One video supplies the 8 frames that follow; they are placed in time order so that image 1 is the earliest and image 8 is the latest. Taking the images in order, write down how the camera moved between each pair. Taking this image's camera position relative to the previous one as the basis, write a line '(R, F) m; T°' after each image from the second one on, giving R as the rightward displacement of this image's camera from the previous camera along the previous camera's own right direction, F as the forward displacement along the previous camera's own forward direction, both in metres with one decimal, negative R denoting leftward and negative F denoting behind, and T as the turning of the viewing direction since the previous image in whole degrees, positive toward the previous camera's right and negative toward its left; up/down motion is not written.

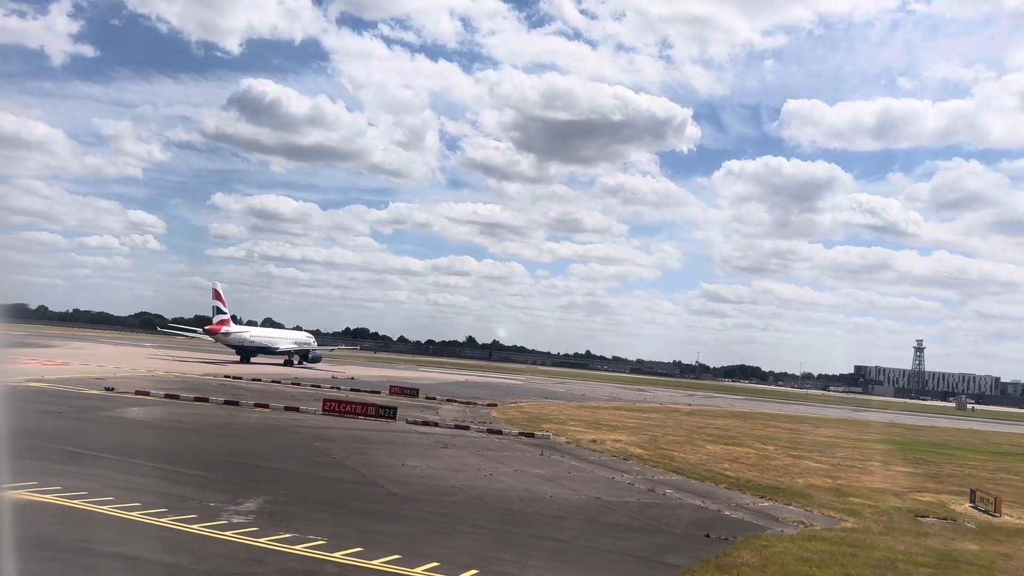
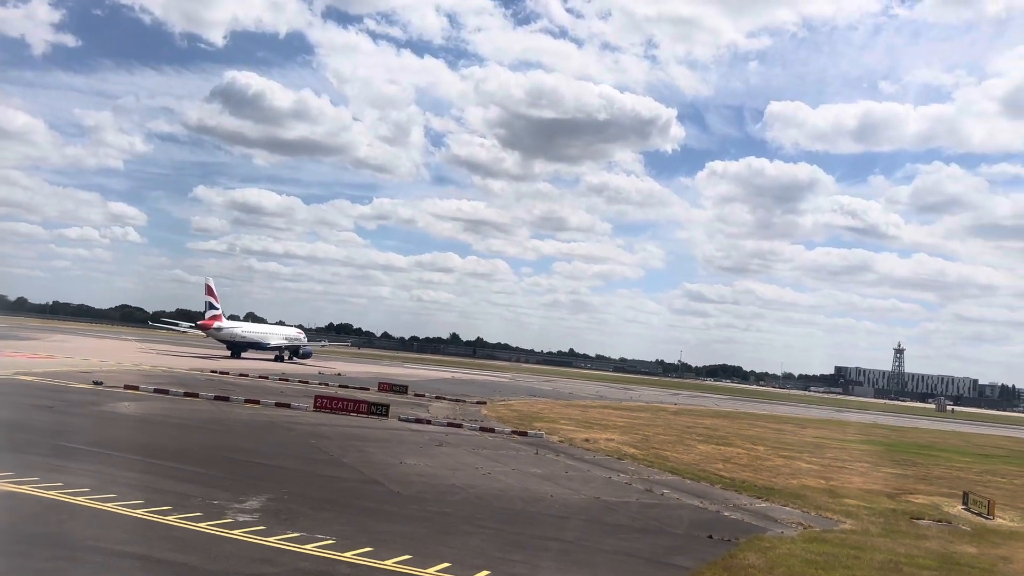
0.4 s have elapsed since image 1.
(+3.7, +0.3) m; -6°
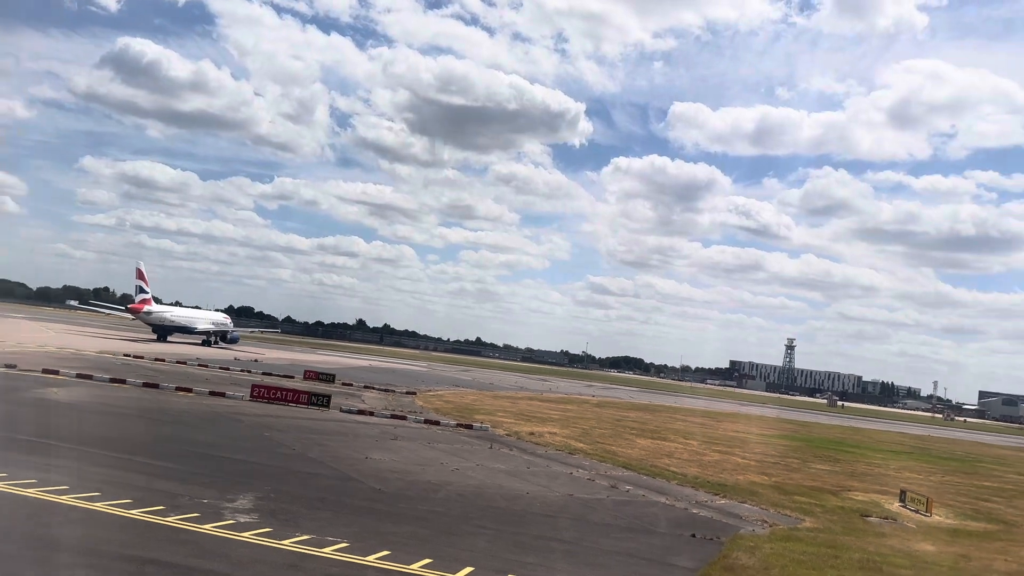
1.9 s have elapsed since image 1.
(-1.8, +0.2) m; +7°
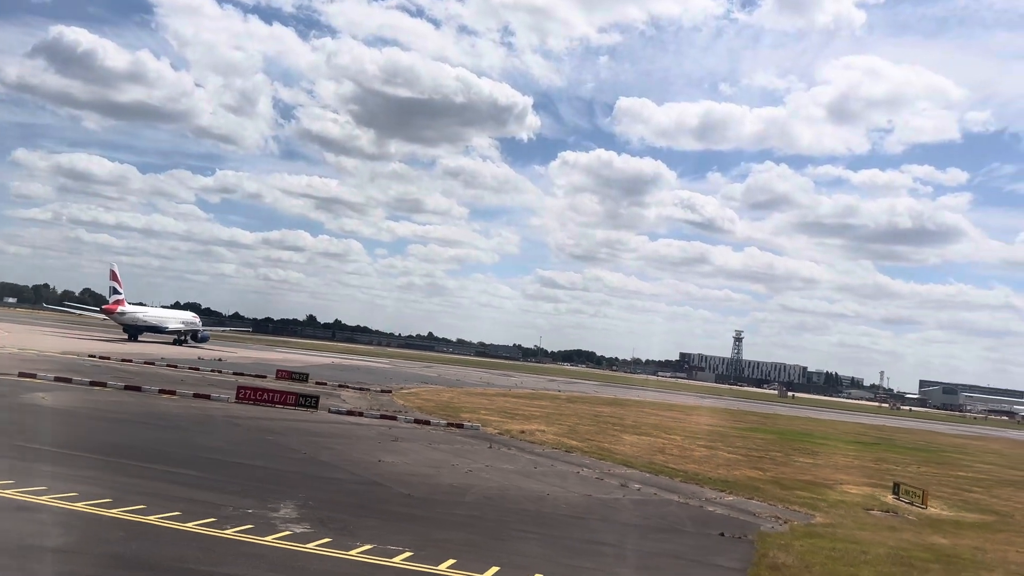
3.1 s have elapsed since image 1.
(-1.7, 0.0) m; +4°
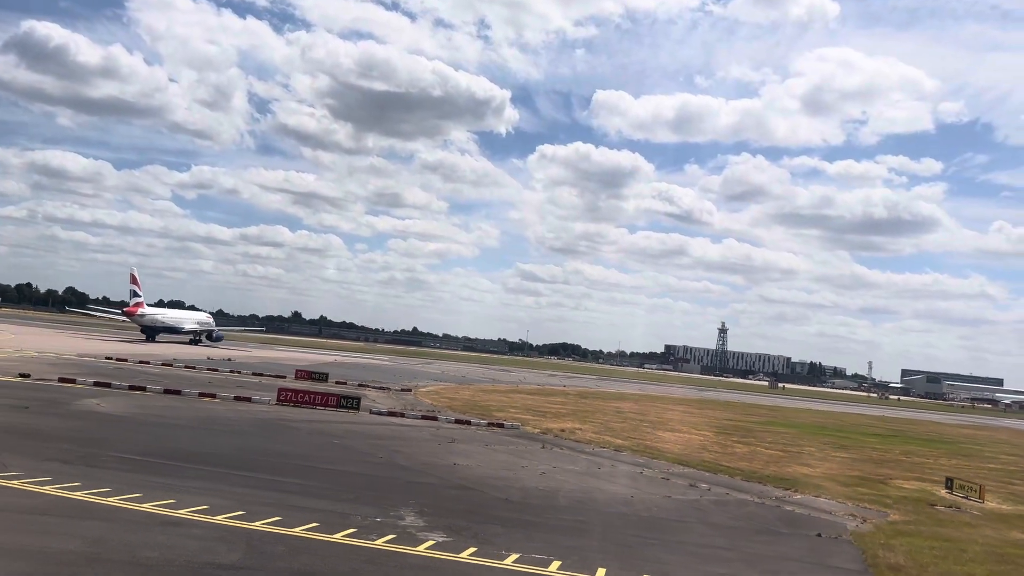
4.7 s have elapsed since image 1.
(-2.5, -0.1) m; +1°
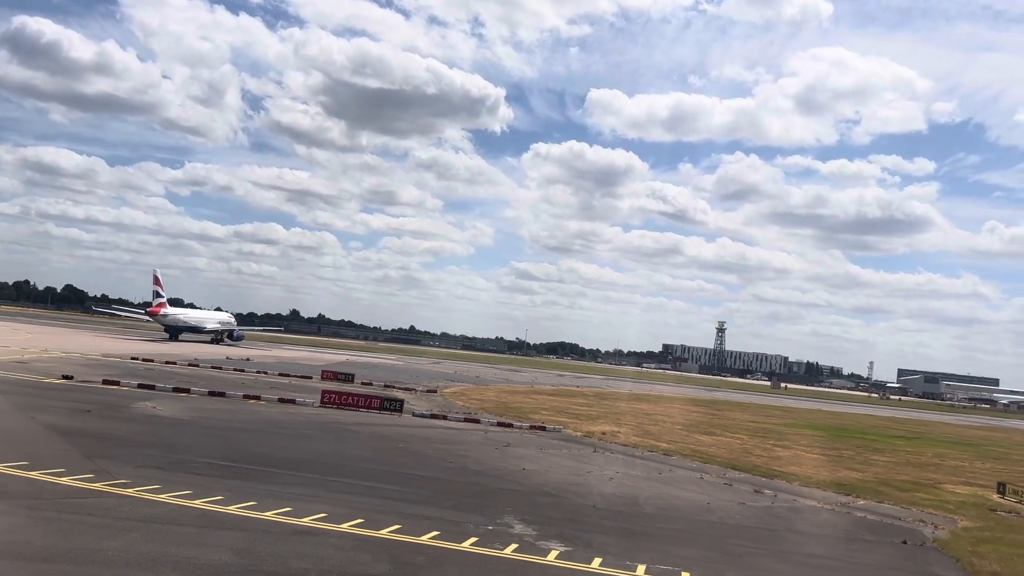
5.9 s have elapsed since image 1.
(-2.1, -0.2) m; 0°
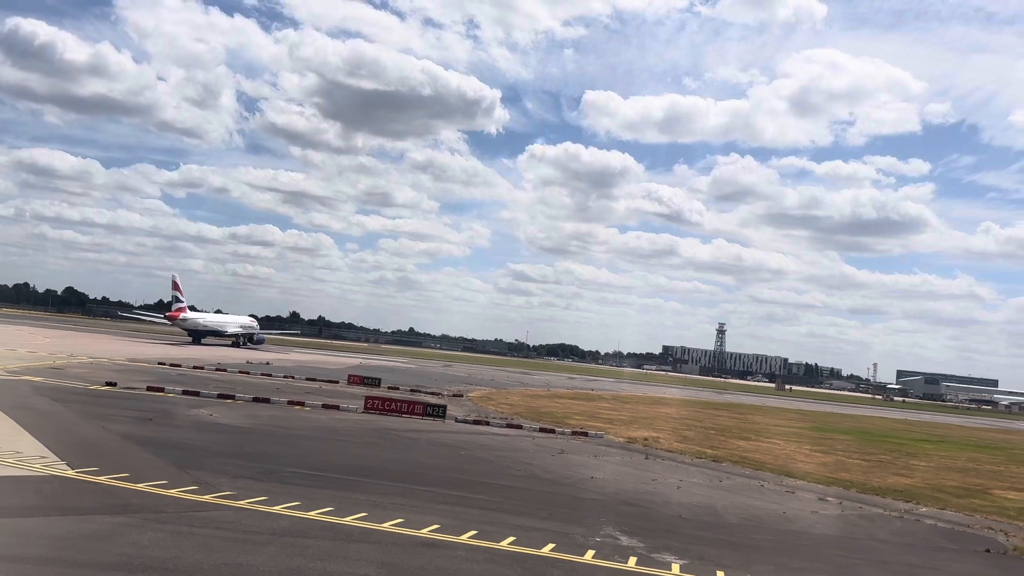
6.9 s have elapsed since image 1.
(-2.1, -0.3) m; 0°
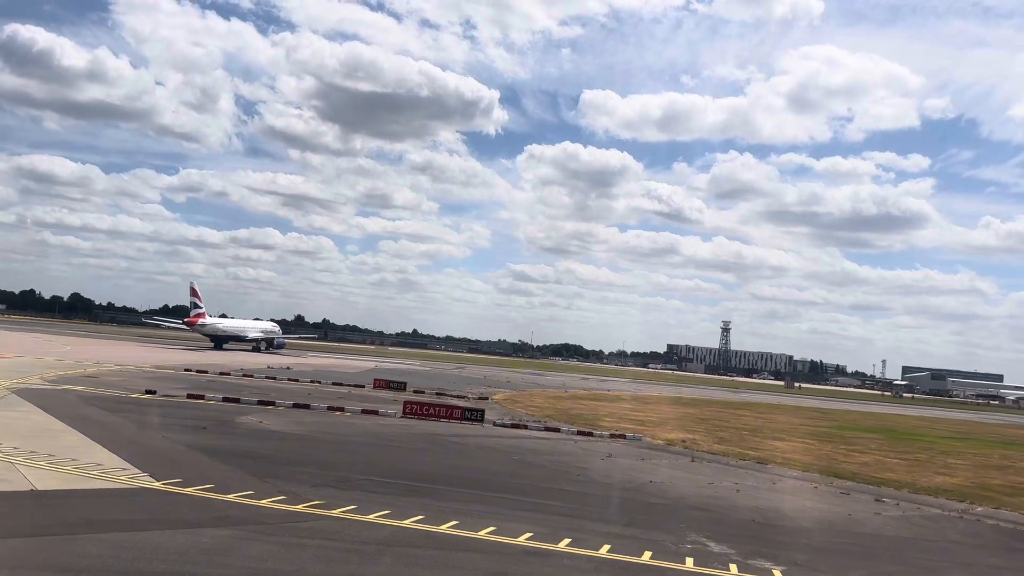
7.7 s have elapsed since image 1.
(-1.7, -0.2) m; -1°
